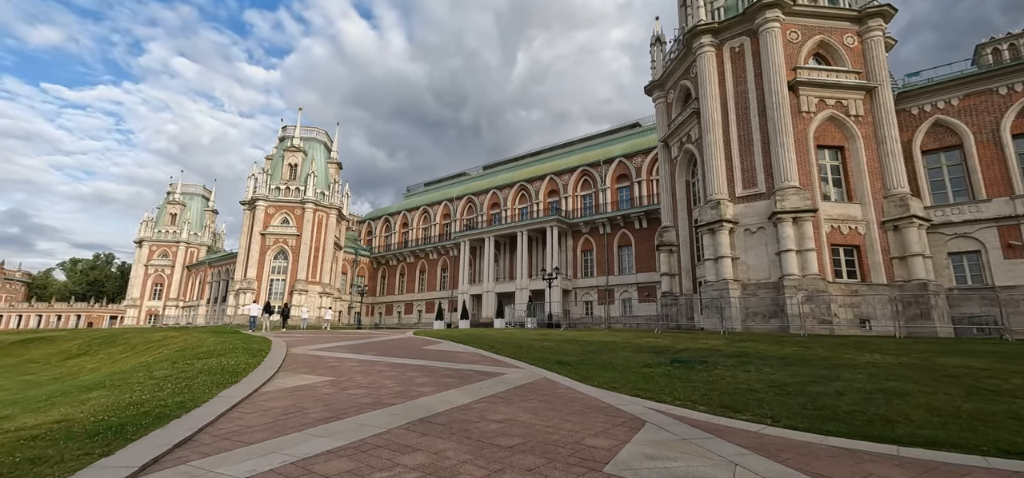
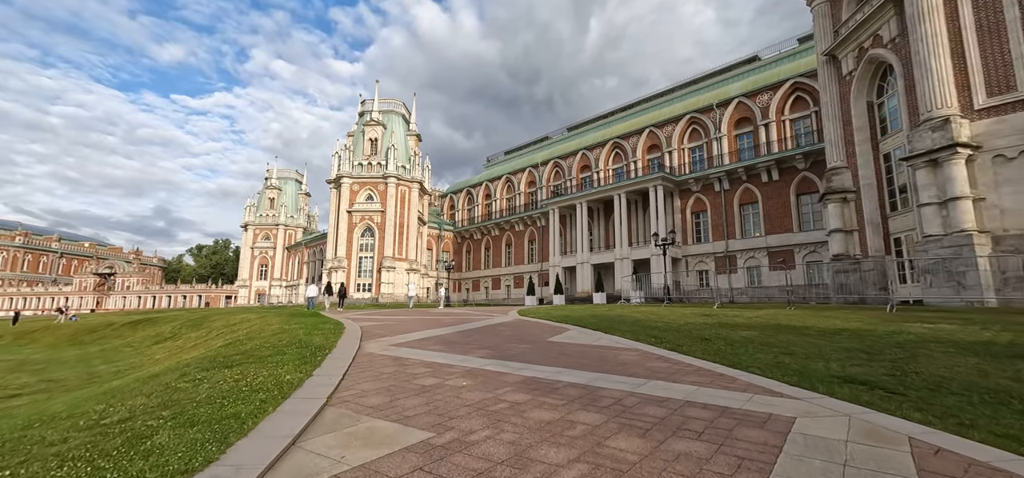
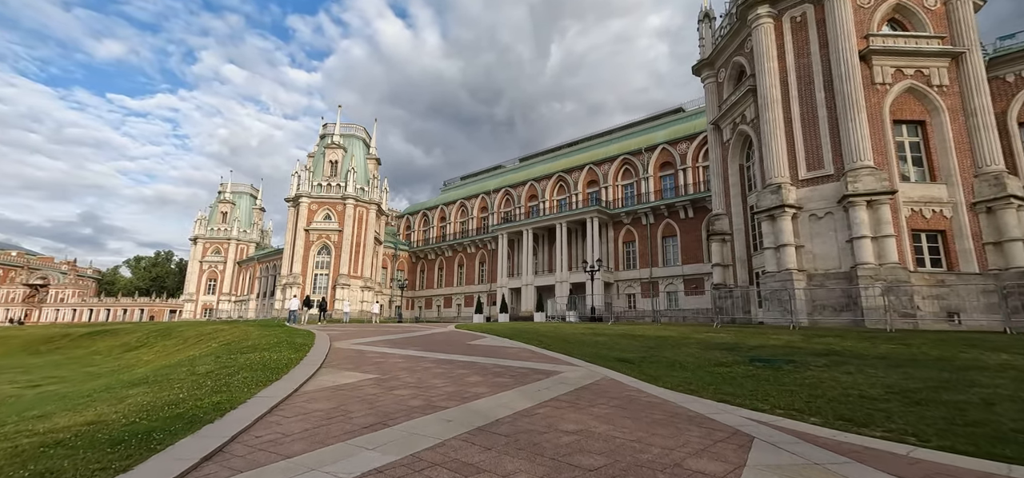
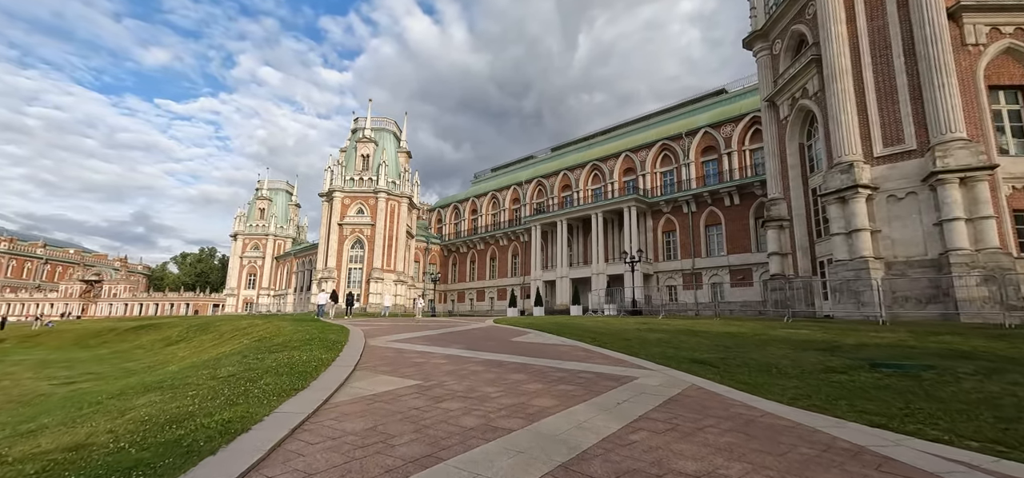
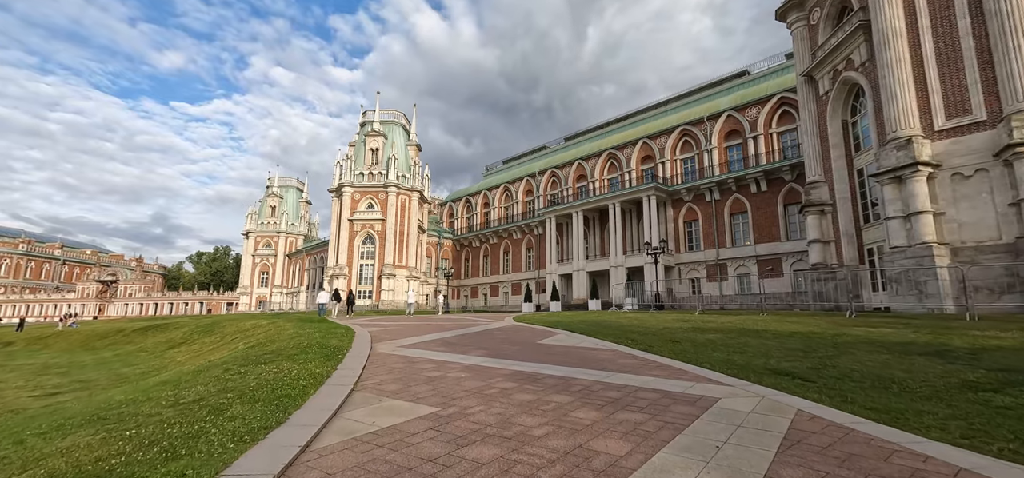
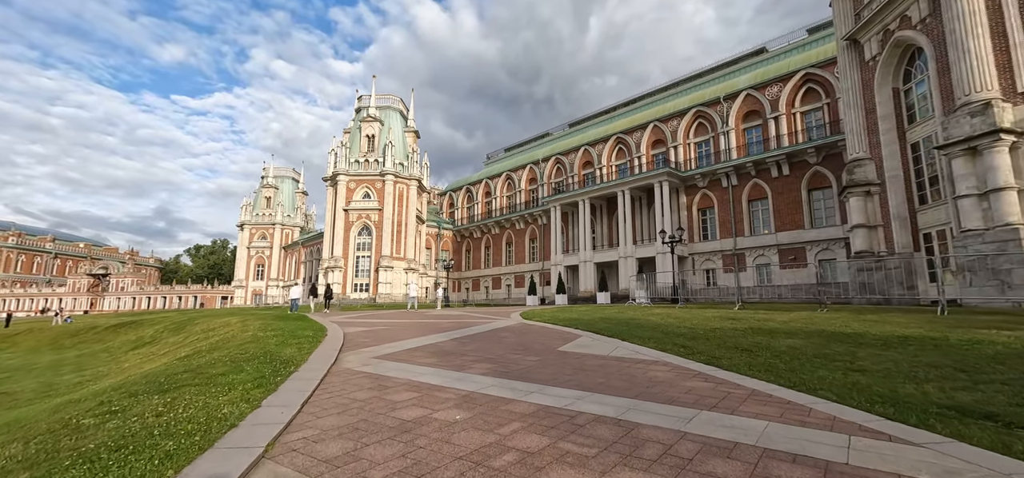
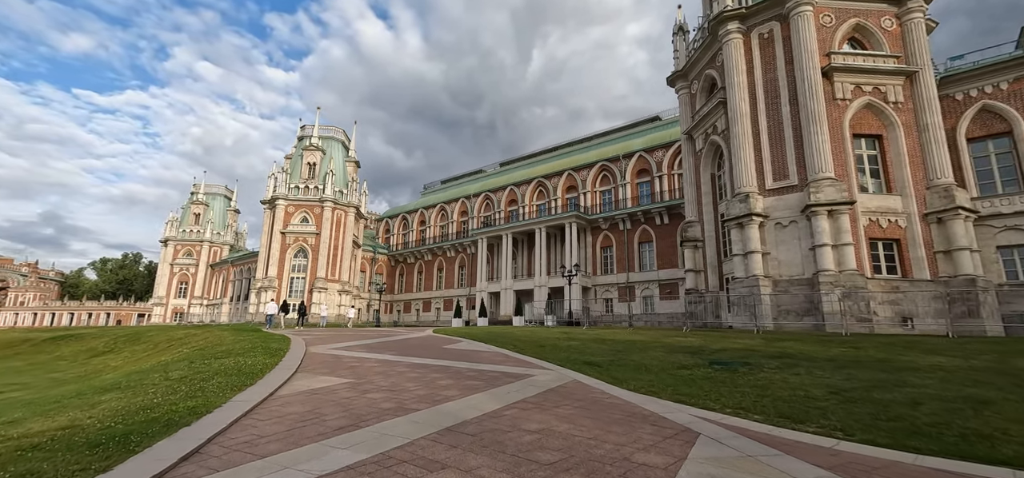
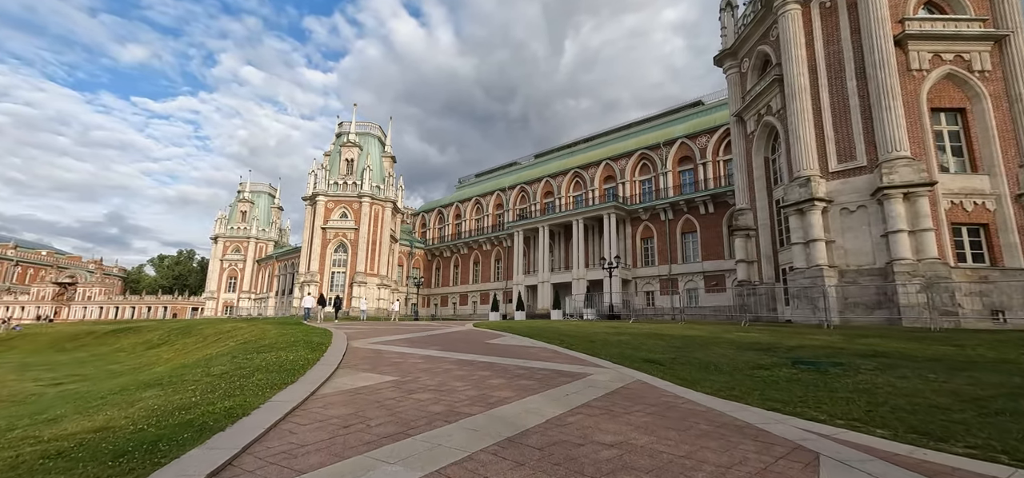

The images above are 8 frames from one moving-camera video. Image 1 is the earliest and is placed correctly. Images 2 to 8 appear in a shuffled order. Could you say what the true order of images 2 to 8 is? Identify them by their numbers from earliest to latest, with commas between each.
7, 3, 8, 4, 5, 2, 6
